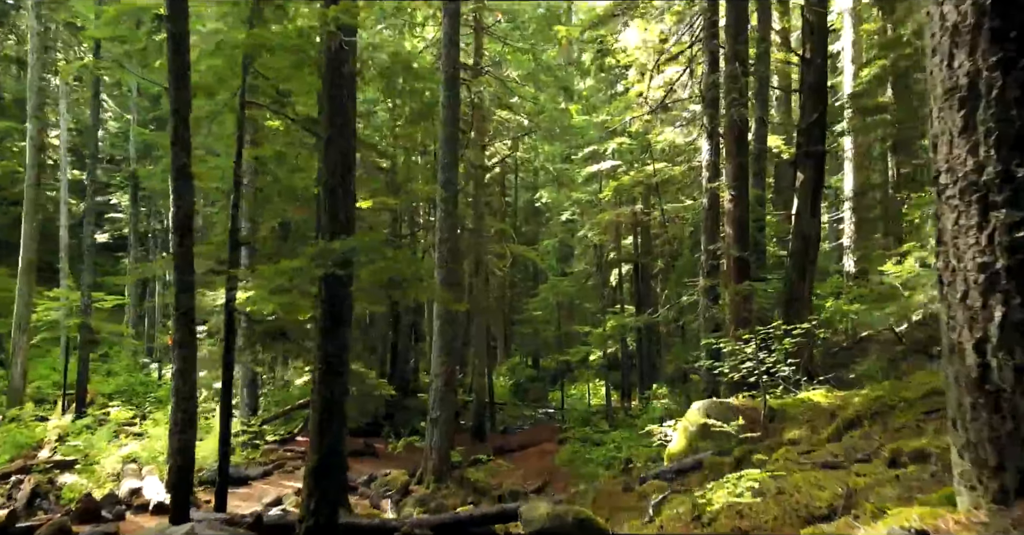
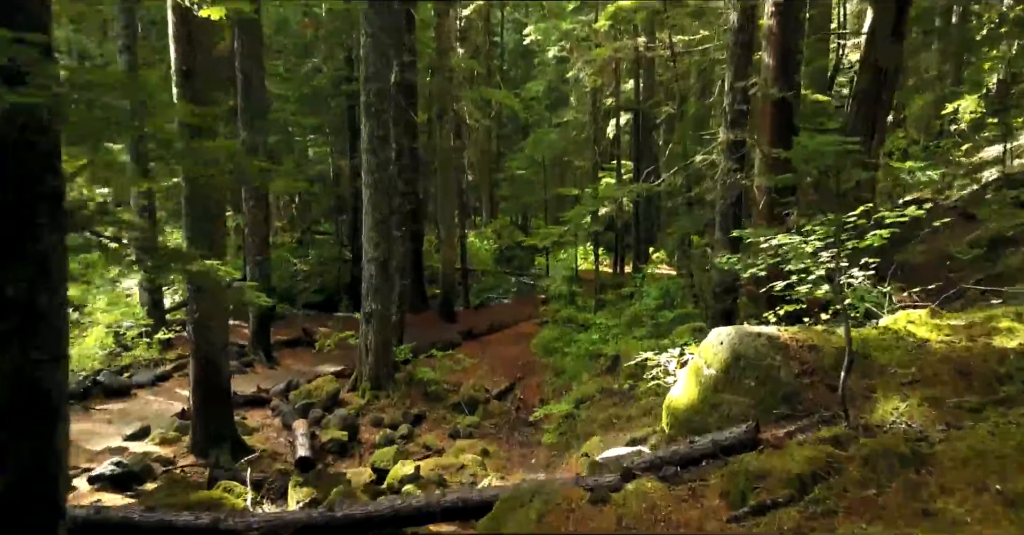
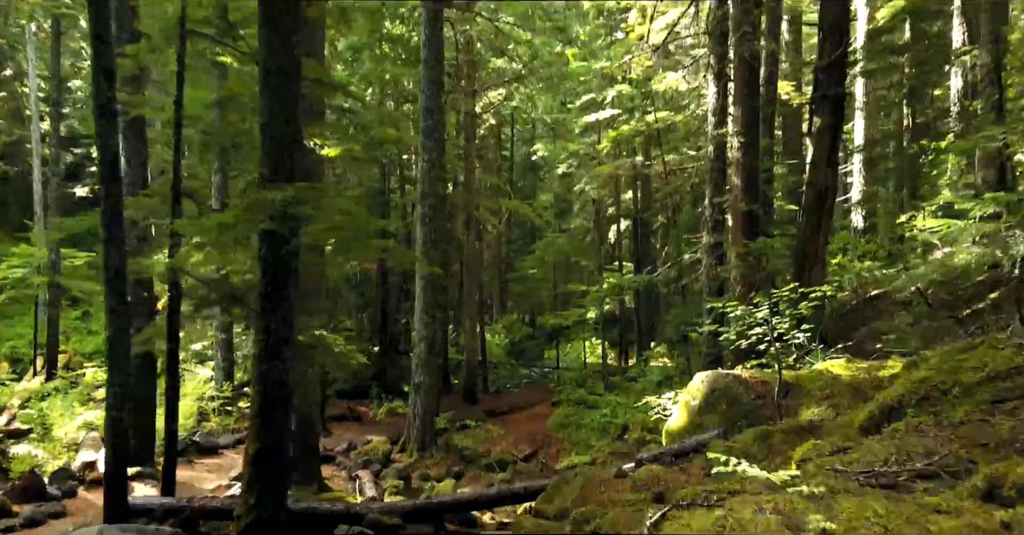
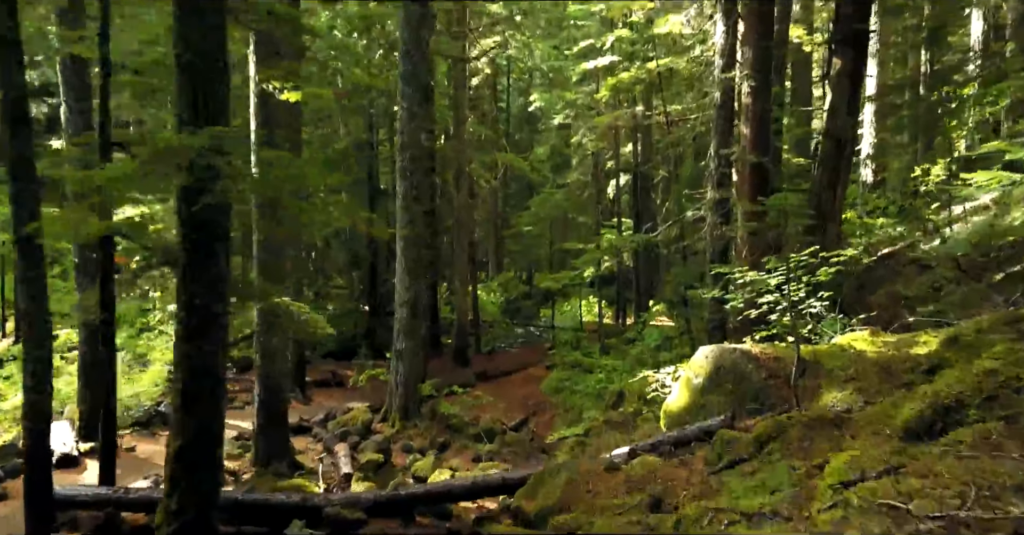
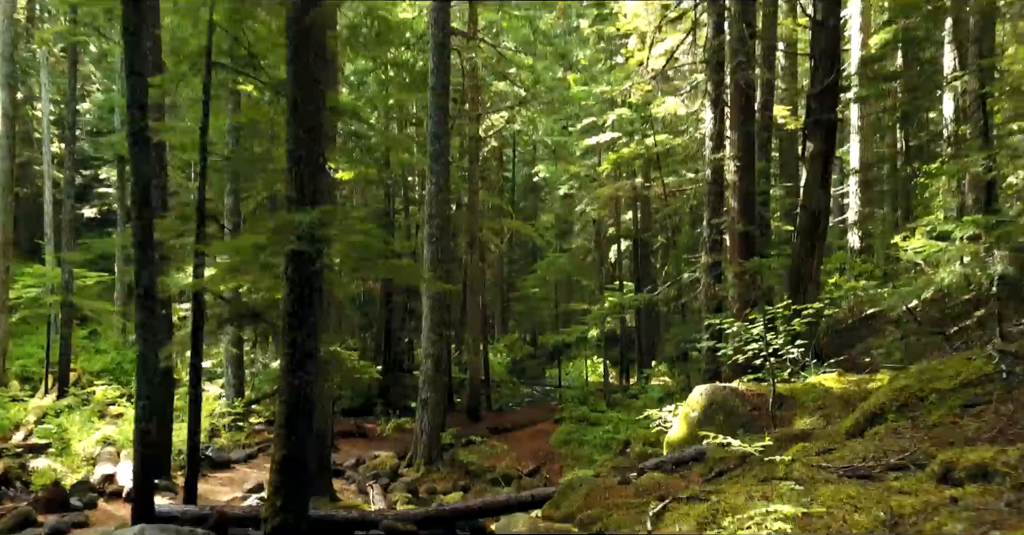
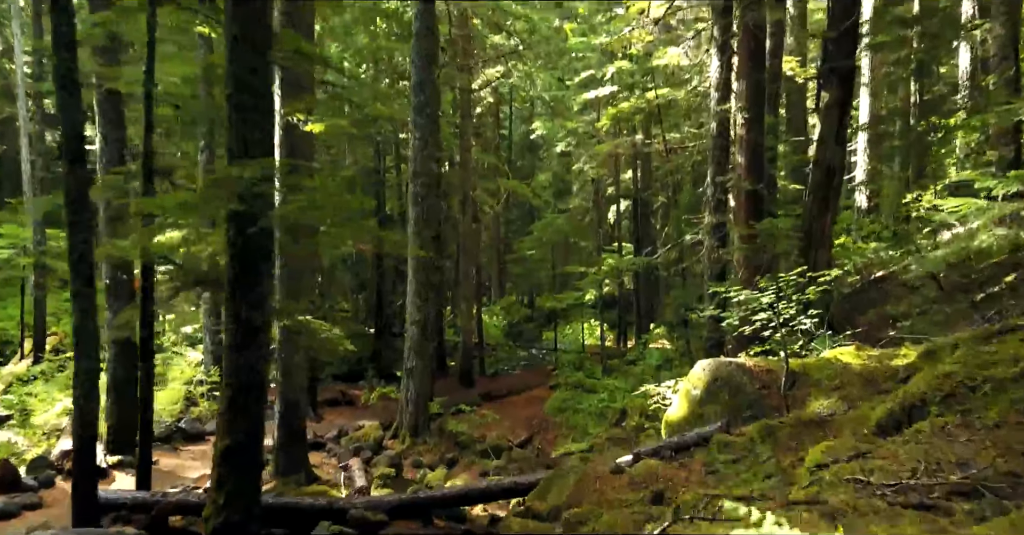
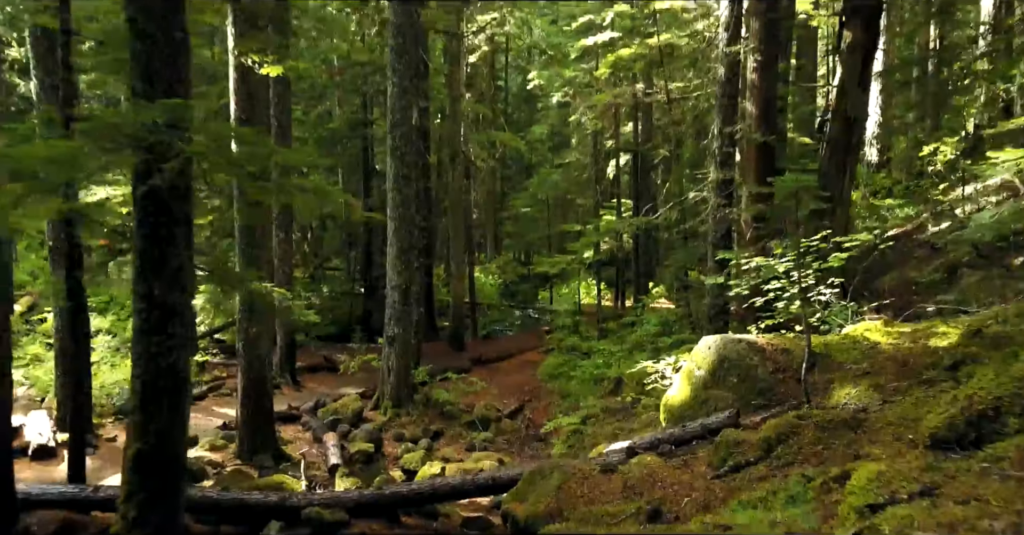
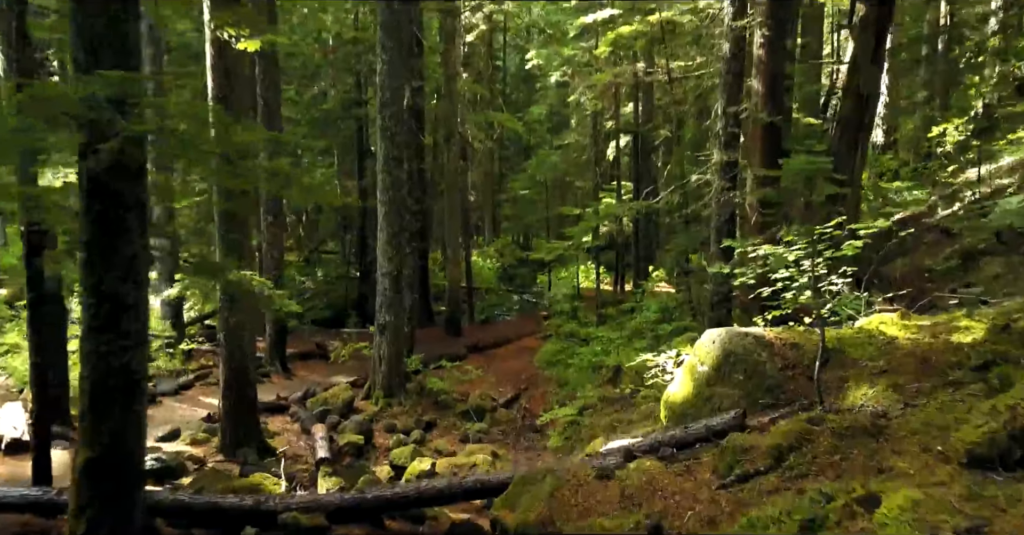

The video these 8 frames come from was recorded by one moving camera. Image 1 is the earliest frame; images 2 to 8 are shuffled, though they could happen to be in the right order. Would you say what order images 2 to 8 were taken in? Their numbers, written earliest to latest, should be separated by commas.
5, 3, 6, 4, 7, 8, 2
